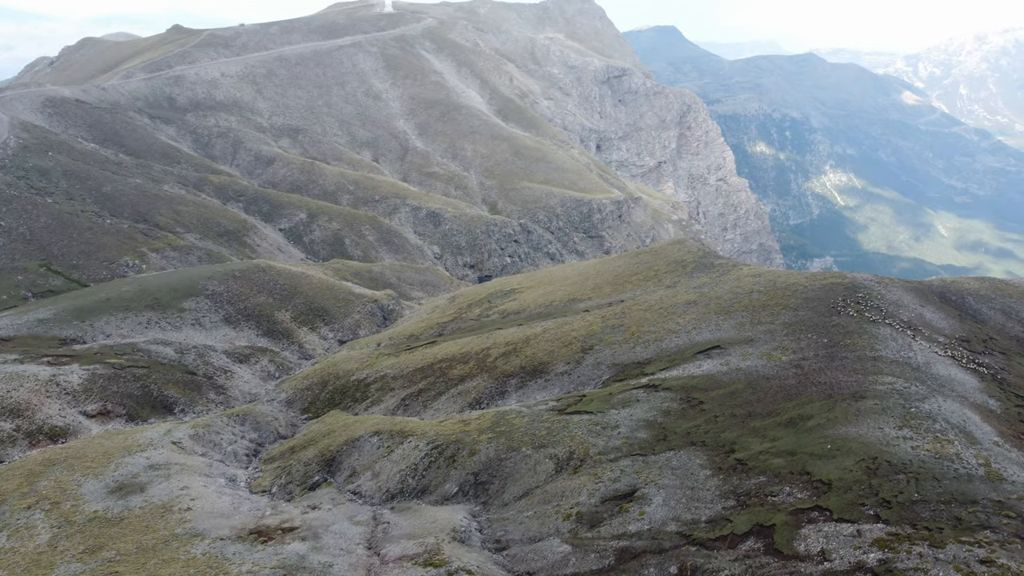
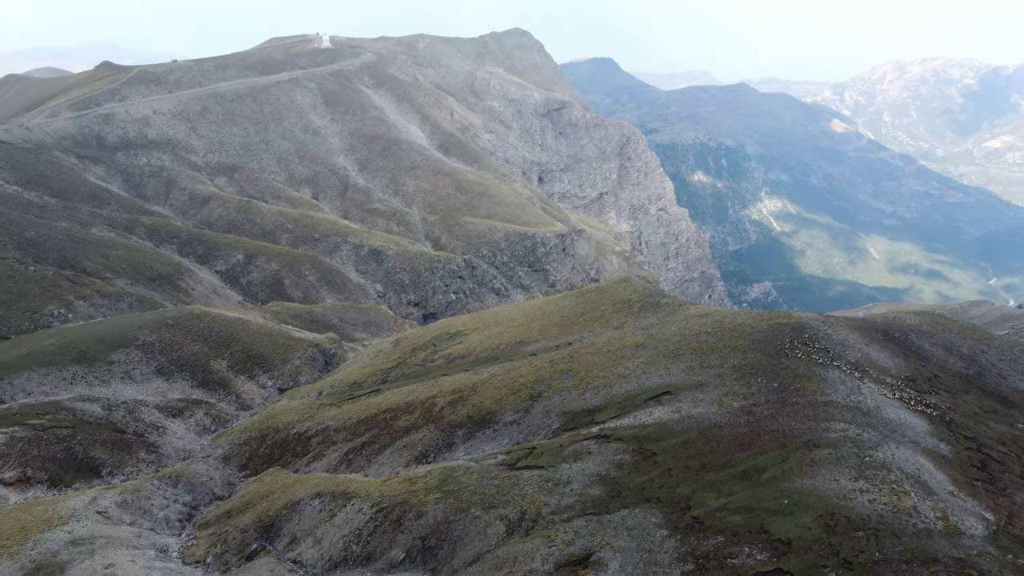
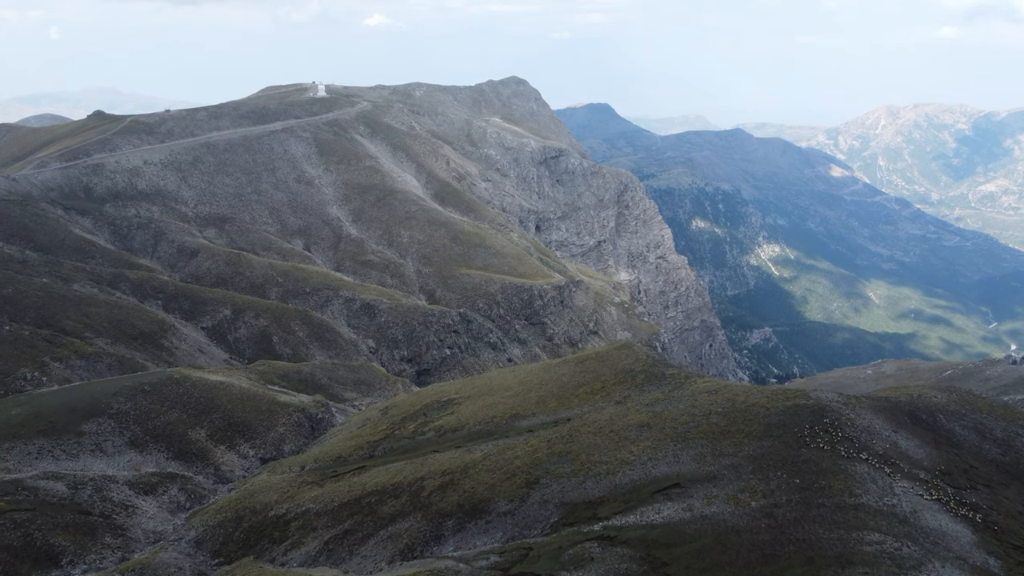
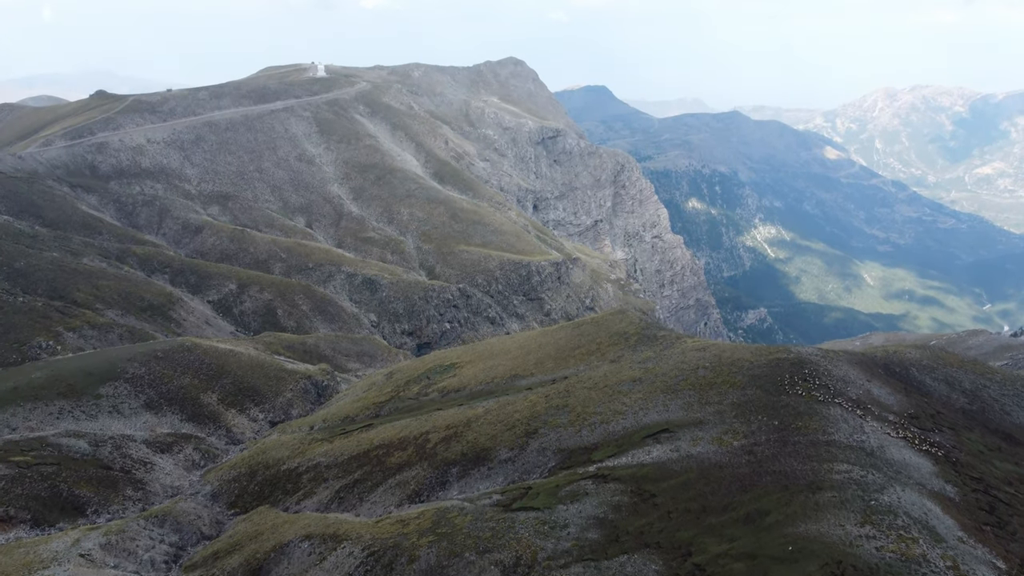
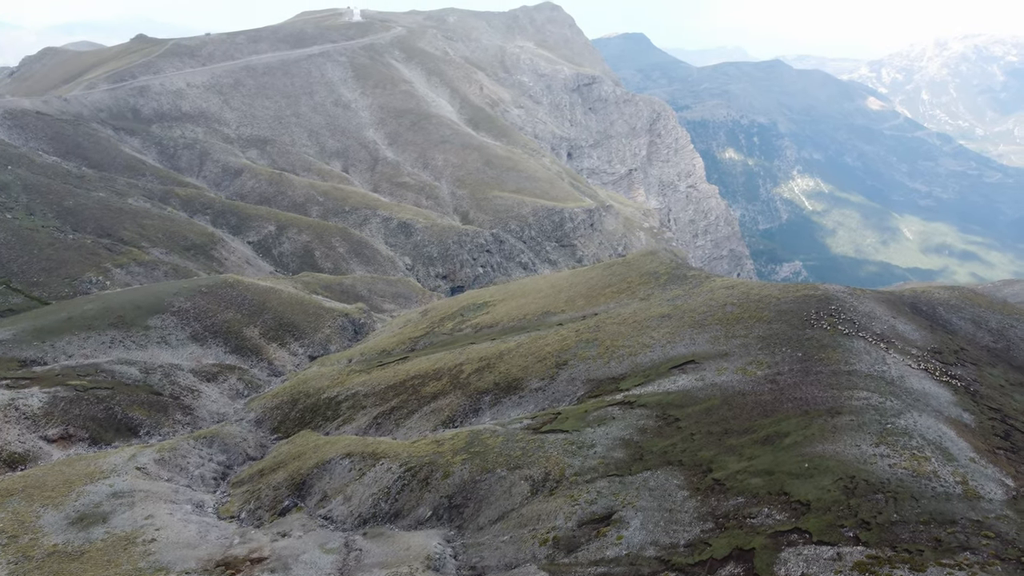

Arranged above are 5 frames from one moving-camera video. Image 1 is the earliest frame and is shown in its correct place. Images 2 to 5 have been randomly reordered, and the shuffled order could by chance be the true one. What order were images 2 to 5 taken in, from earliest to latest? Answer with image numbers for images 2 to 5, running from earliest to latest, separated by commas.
5, 2, 4, 3
